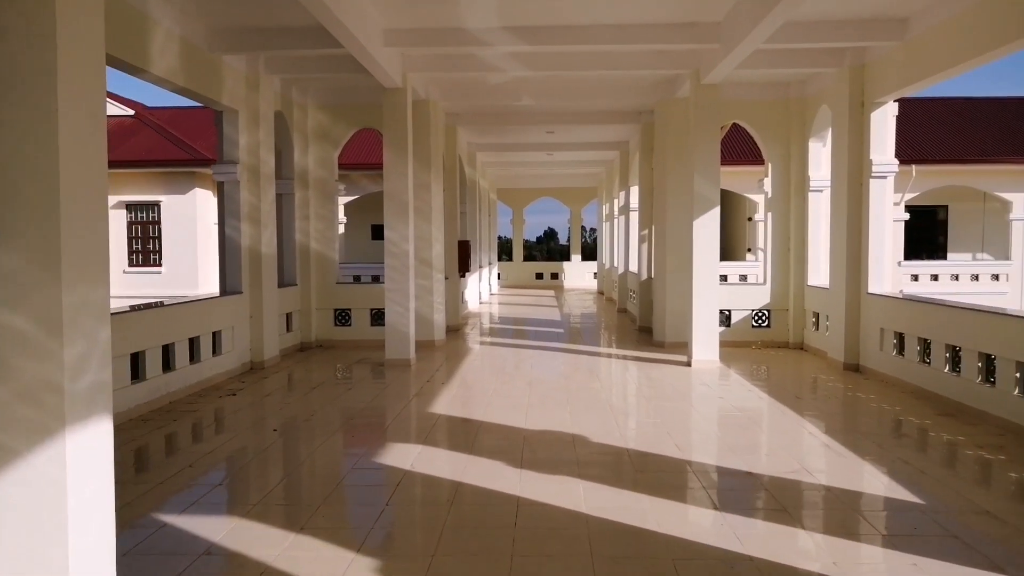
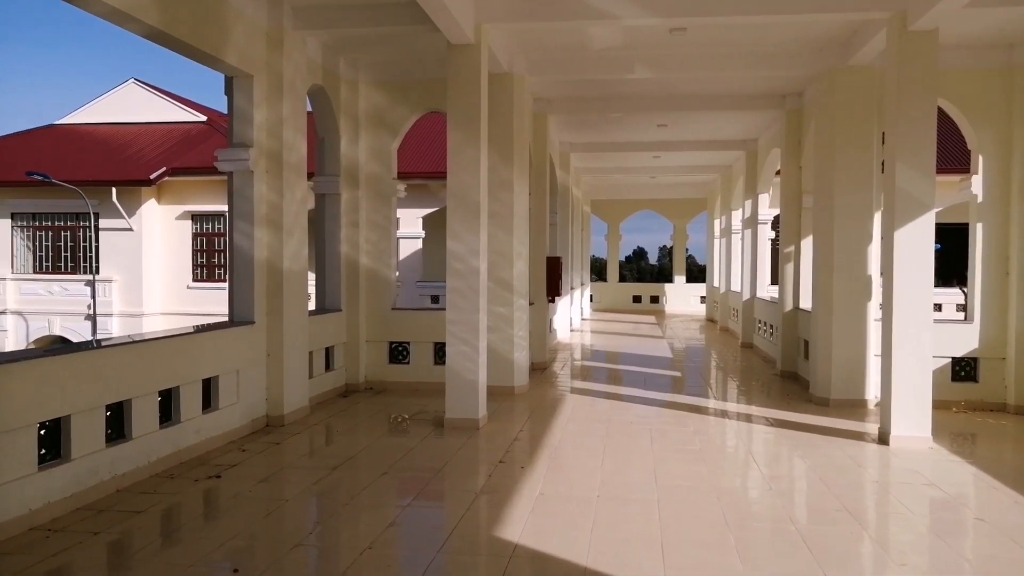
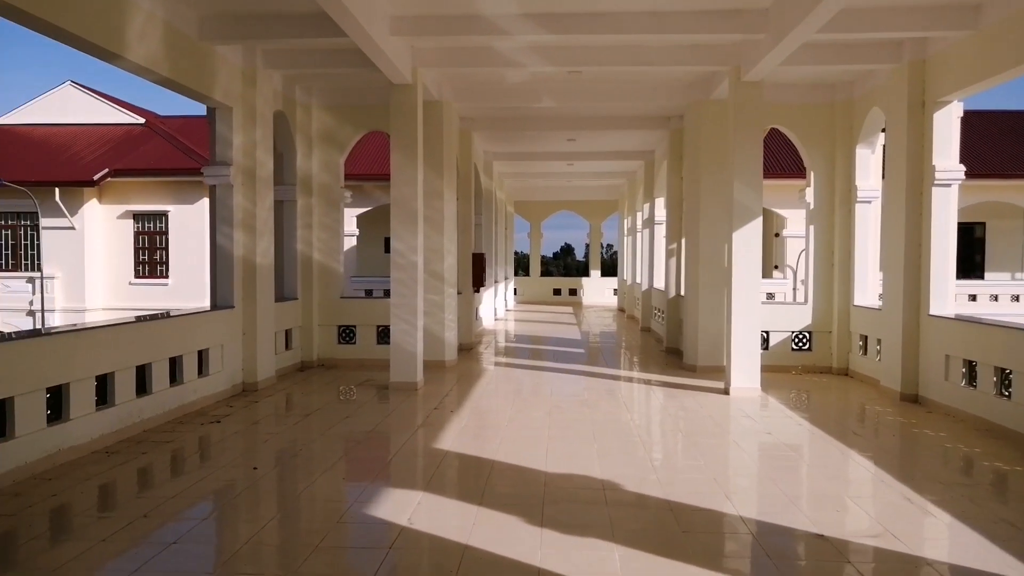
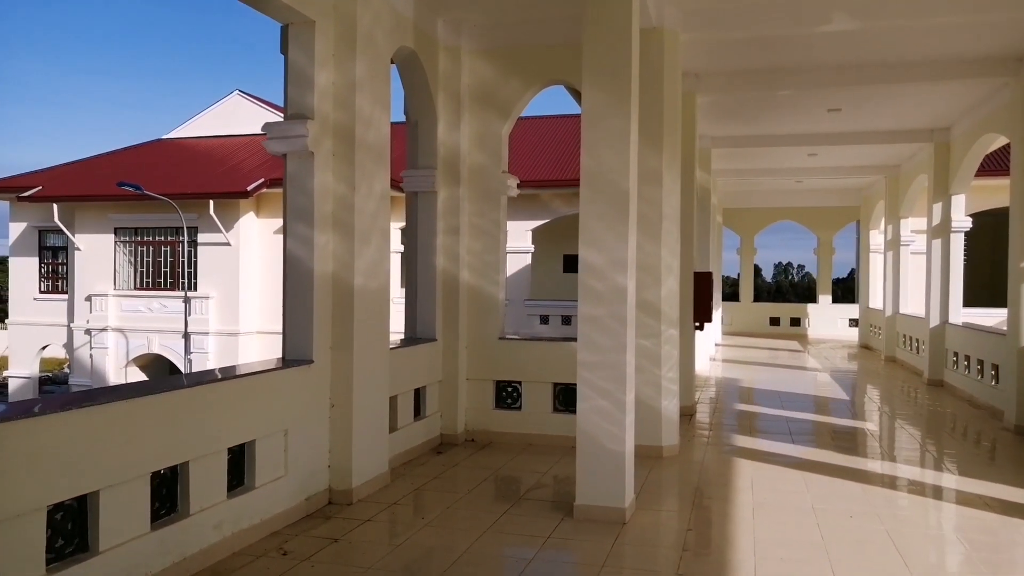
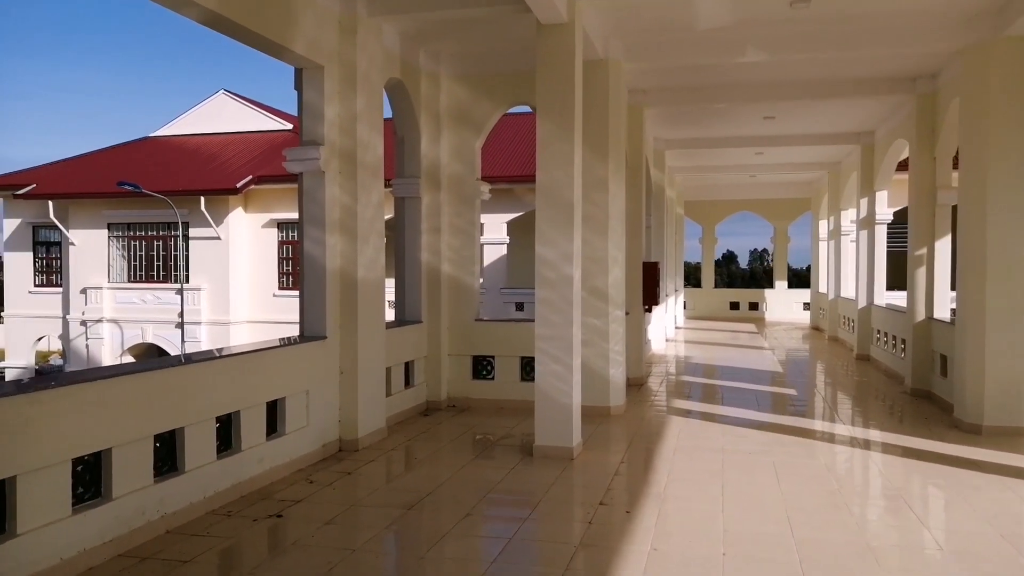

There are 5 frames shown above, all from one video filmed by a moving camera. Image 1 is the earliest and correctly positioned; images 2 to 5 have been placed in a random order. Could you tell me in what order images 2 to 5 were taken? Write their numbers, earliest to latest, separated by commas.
3, 2, 5, 4
